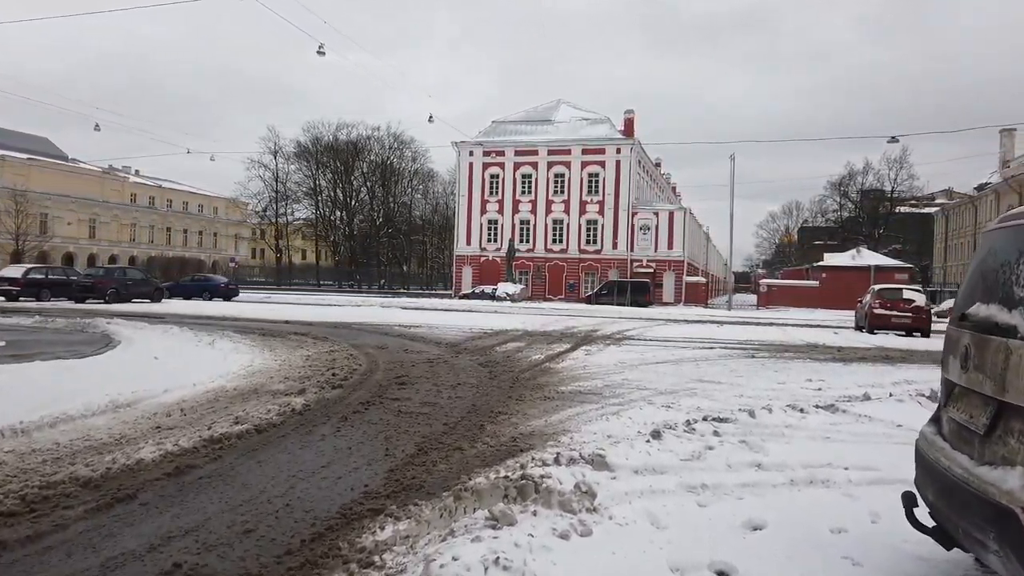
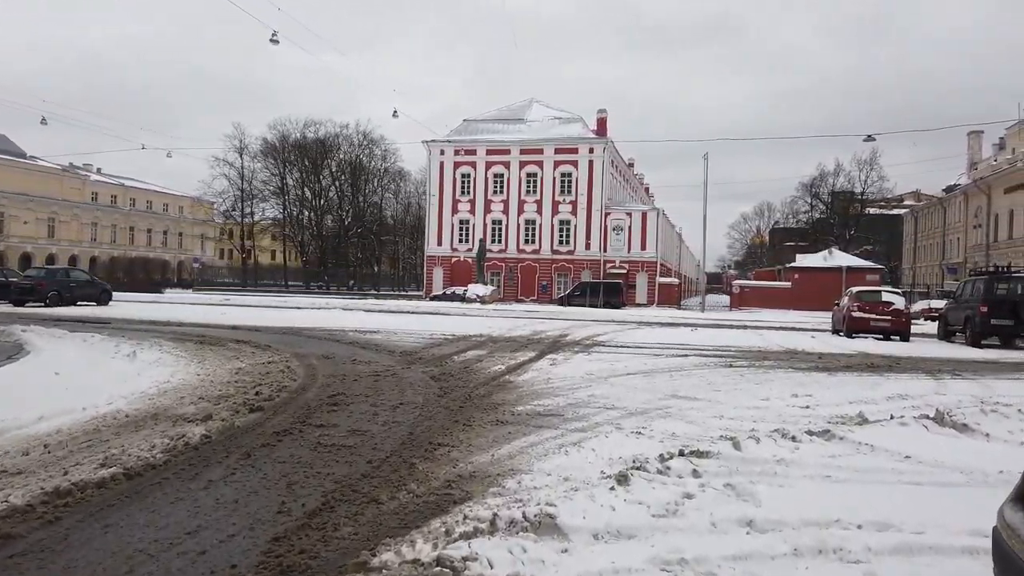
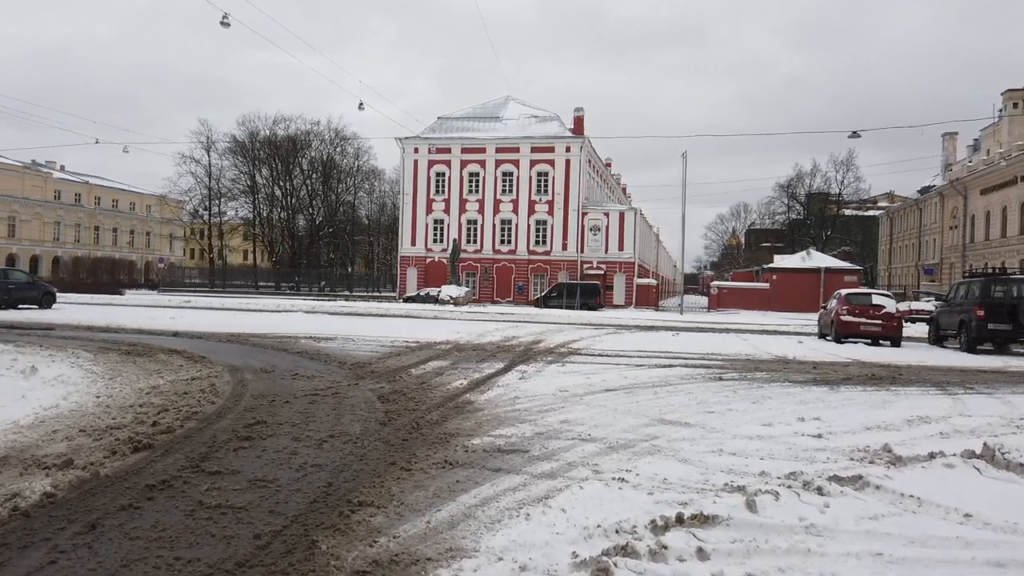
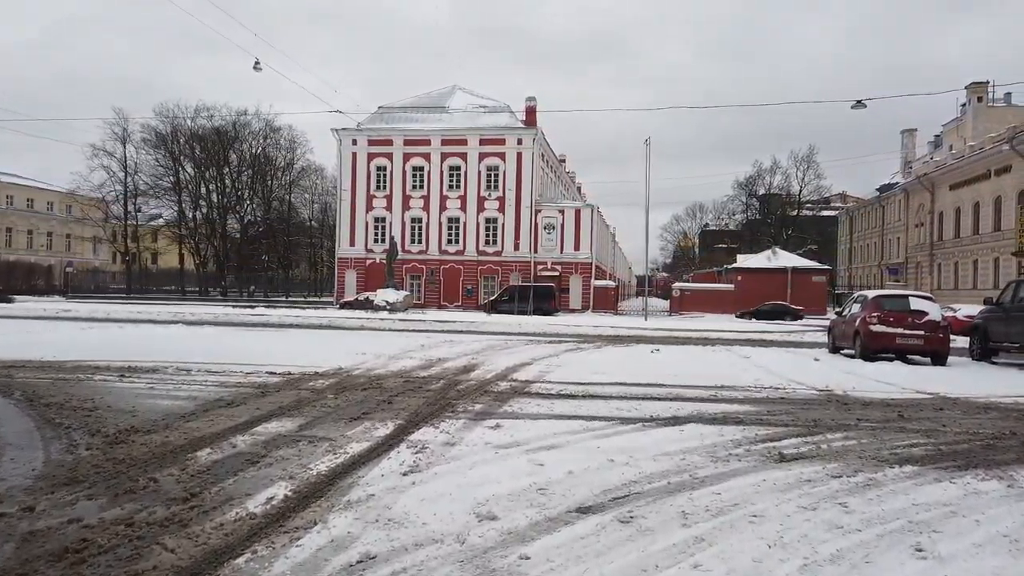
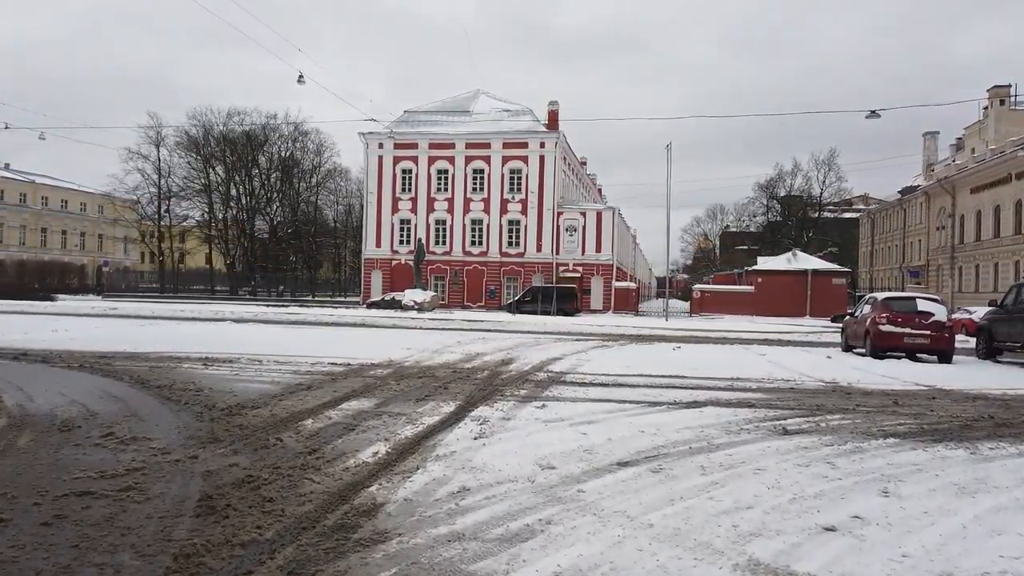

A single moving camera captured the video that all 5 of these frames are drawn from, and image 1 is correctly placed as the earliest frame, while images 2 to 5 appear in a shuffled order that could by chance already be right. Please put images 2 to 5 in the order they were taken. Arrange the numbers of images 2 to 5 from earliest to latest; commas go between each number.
2, 3, 5, 4
